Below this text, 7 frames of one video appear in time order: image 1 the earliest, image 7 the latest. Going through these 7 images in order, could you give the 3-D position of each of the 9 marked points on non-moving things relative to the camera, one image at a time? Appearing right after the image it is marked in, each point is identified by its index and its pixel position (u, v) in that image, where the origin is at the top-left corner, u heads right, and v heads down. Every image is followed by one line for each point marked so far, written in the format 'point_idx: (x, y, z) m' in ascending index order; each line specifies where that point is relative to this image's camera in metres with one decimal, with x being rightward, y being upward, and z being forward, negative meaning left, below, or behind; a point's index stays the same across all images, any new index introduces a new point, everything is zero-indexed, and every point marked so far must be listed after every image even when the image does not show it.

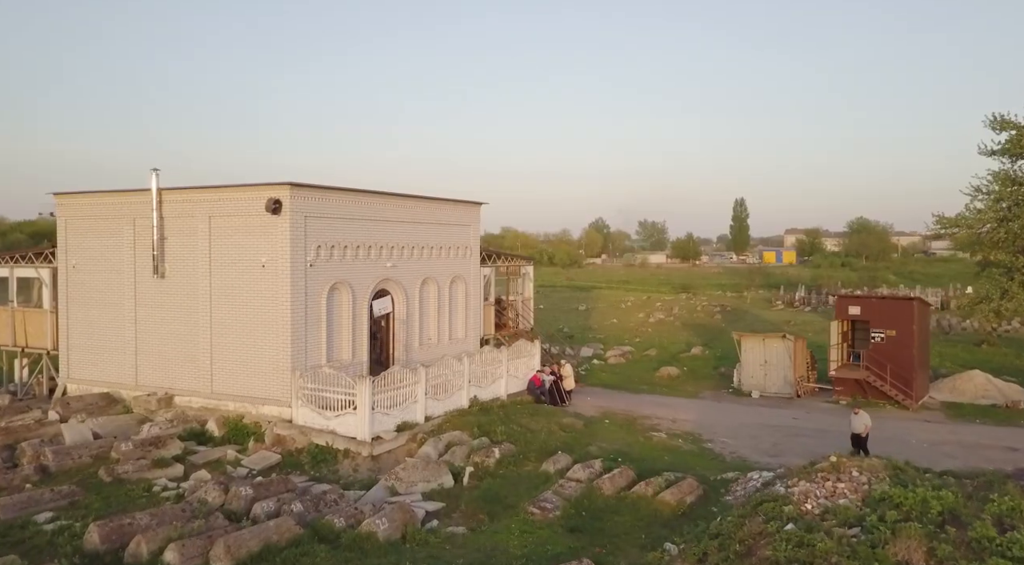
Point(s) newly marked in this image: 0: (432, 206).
0: (-2.0, +2.0, +19.7) m
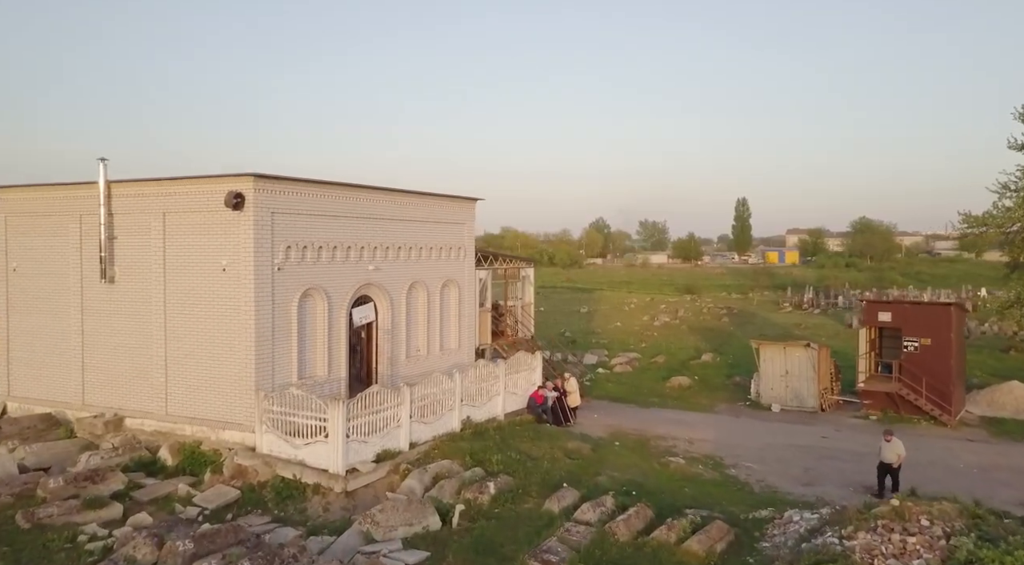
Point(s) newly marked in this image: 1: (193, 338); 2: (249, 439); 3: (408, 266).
0: (-2.1, +1.9, +17.6) m
1: (-5.8, -1.0, +14.0) m
2: (-4.6, -2.7, +13.4) m
3: (-2.4, +0.4, +17.3) m
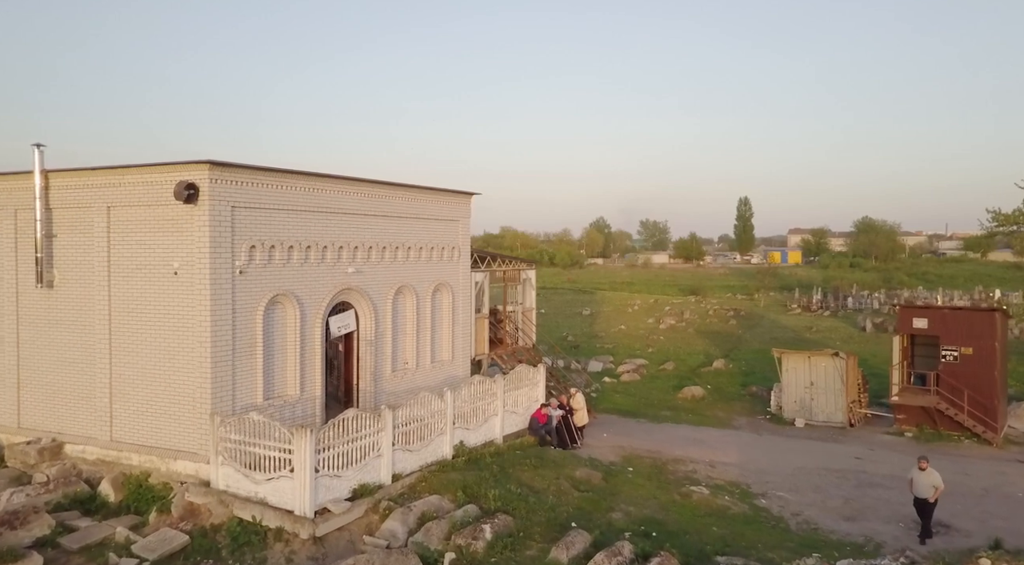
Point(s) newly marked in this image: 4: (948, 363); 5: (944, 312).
0: (-2.1, +1.8, +15.7) m
1: (-5.8, -1.1, +12.1) m
2: (-4.6, -2.8, +11.4) m
3: (-2.4, +0.3, +15.4) m
4: (+11.2, -2.1, +19.7) m
5: (+11.2, -0.8, +19.8) m
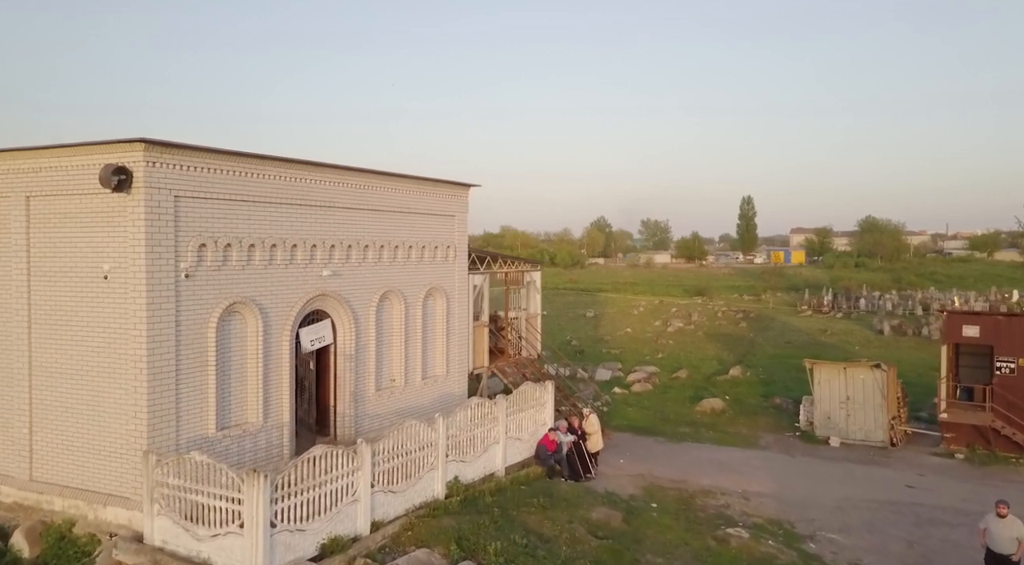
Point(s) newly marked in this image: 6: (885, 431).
0: (-2.0, +1.7, +13.6) m
1: (-5.8, -1.2, +10.0) m
2: (-4.5, -2.9, +9.3) m
3: (-2.3, +0.2, +13.2) m
4: (+11.3, -2.1, +17.6) m
5: (+11.2, -0.8, +17.6) m
6: (+9.0, -3.6, +18.6) m
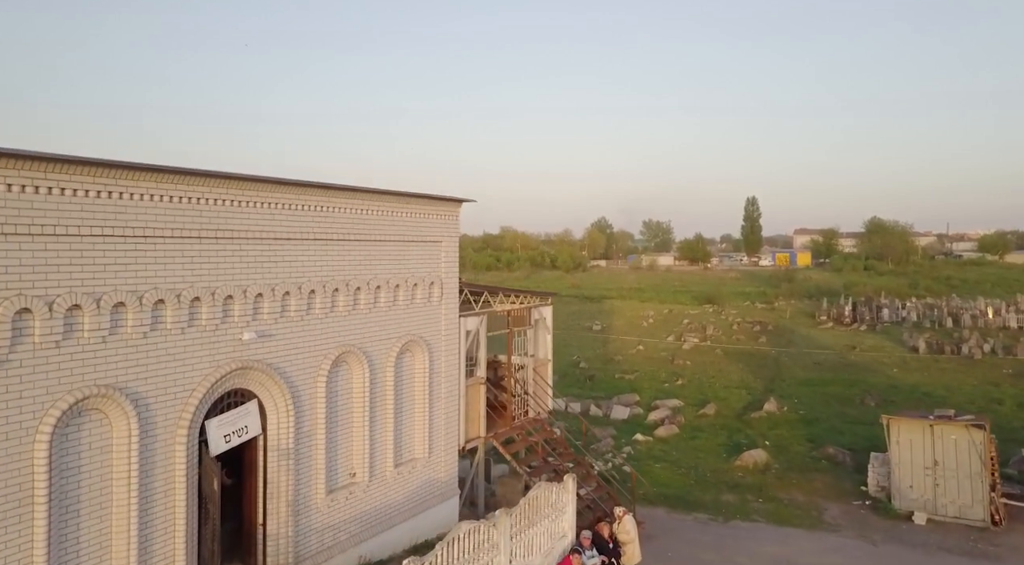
0: (-2.0, +1.0, +9.8) m
1: (-5.7, -1.9, +6.1) m
2: (-4.5, -3.6, +5.5) m
3: (-2.2, -0.5, +9.4) m
4: (+11.4, -2.9, +13.8) m
5: (+11.3, -1.6, +13.8) m
6: (+9.1, -4.3, +14.8) m
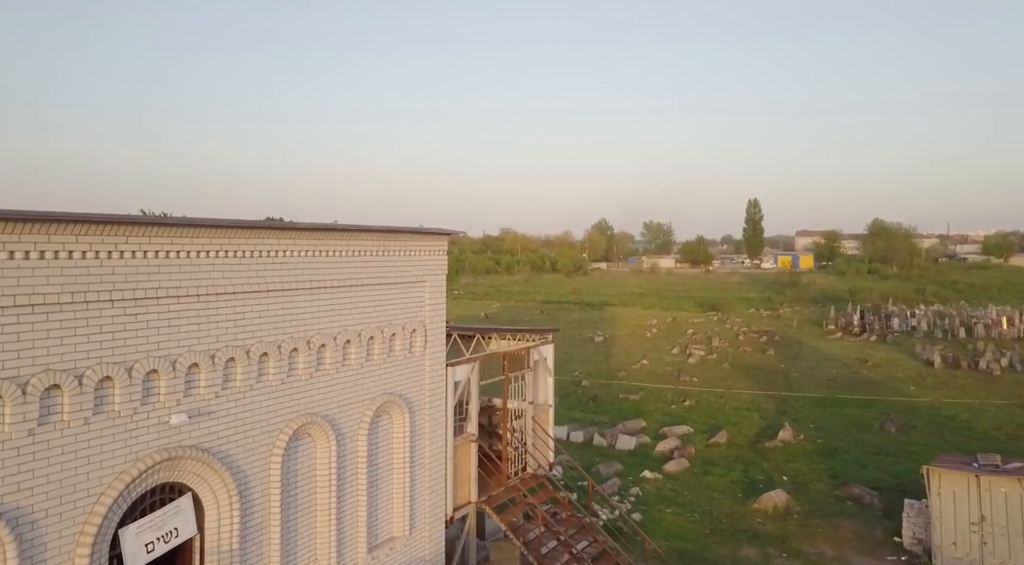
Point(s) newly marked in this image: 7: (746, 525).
0: (-2.0, +0.4, +8.2) m
1: (-5.8, -2.5, +4.5) m
2: (-4.5, -4.2, +3.9) m
3: (-2.3, -1.1, +7.8) m
4: (+11.3, -3.5, +12.2) m
5: (+11.2, -2.2, +12.2) m
6: (+9.1, -4.9, +13.2) m
7: (+5.0, -5.2, +16.4) m
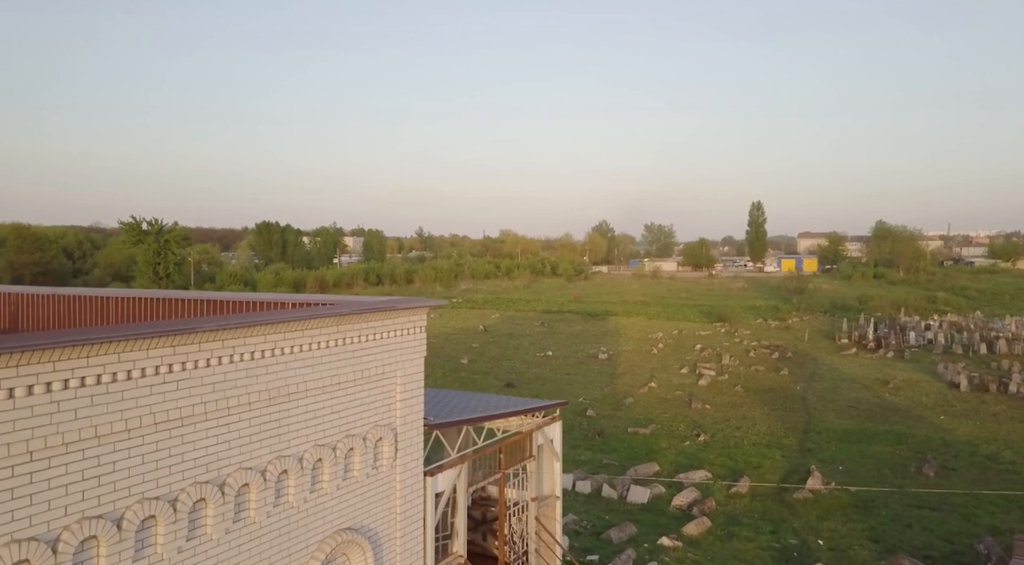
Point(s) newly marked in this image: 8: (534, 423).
0: (-2.0, -0.5, +5.8) m
1: (-5.8, -3.4, +2.1) m
2: (-4.5, -5.1, +1.5) m
3: (-2.3, -2.0, +5.4) m
4: (+11.3, -4.4, +9.8) m
5: (+11.2, -3.1, +9.8) m
6: (+9.0, -5.8, +10.8) m
7: (+5.0, -6.0, +14.0) m
8: (+0.3, -1.9, +10.3) m
